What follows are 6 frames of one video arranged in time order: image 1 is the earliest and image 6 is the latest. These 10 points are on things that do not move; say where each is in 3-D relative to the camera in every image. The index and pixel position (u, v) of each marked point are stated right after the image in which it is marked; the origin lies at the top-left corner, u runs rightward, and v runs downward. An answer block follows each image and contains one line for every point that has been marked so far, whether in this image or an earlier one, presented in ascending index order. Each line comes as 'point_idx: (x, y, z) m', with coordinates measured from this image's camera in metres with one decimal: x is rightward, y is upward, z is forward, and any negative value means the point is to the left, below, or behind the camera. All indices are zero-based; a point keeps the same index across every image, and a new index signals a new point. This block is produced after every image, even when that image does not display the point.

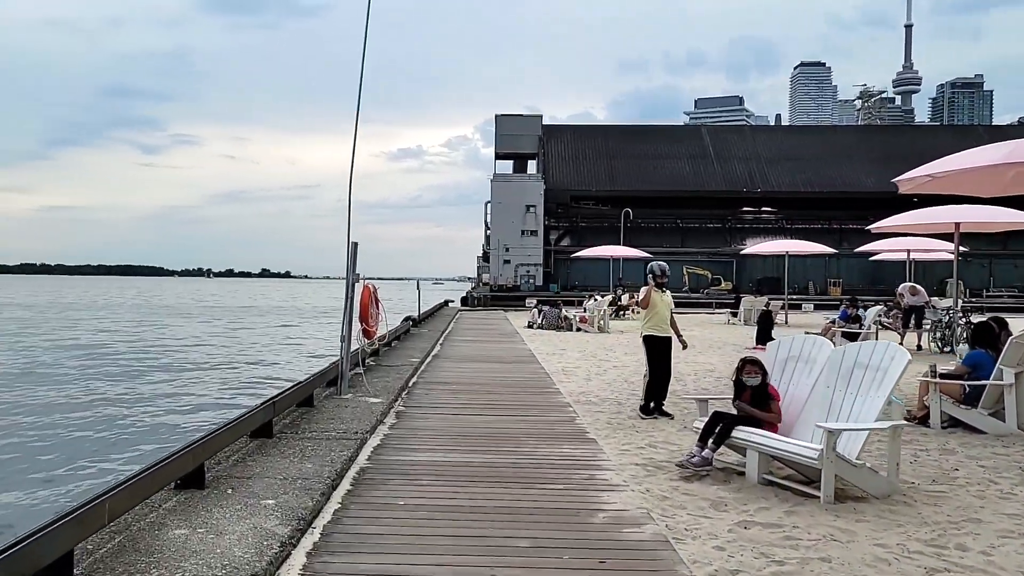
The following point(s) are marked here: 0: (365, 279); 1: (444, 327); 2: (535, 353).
0: (-1.5, +0.1, +7.9) m
1: (-1.3, -0.8, +14.8) m
2: (+0.4, -0.9, +10.0) m
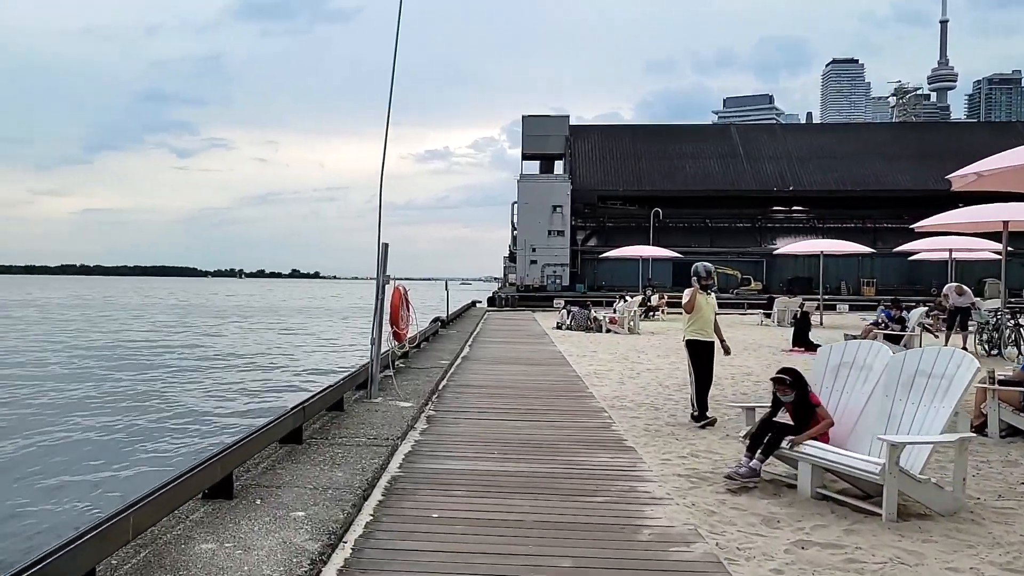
0: (-1.2, +0.1, +7.9) m
1: (-0.7, -0.8, +14.7) m
2: (+0.7, -0.9, +9.9) m
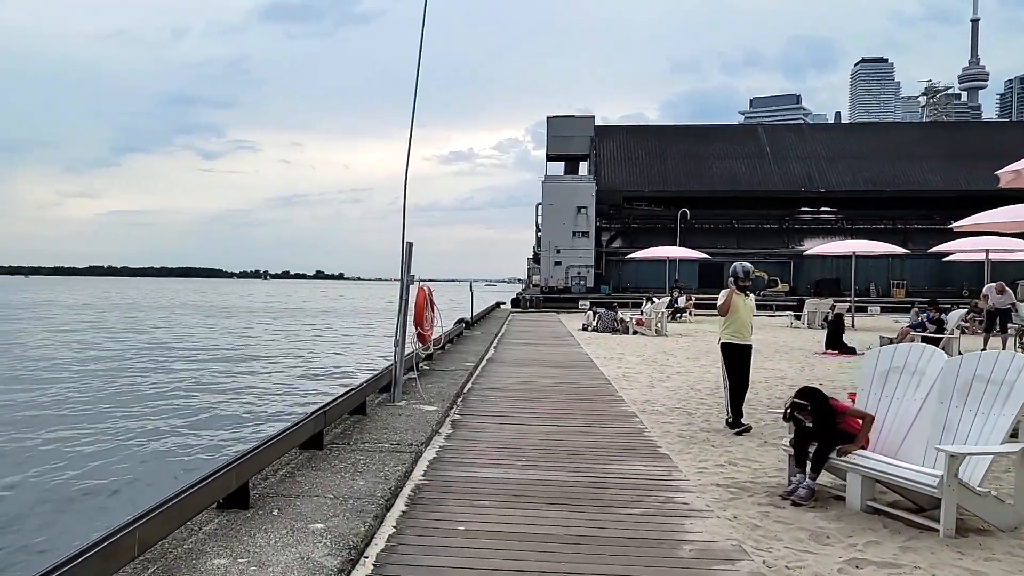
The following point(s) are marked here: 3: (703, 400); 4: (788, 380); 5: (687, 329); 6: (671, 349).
0: (-0.9, +0.1, +7.8) m
1: (-0.3, -0.8, +14.6) m
2: (+1.1, -0.9, +9.7) m
3: (+1.9, -1.1, +7.5) m
4: (+3.3, -1.1, +8.9) m
5: (+3.7, -0.9, +15.7) m
6: (+2.2, -0.8, +10.7) m
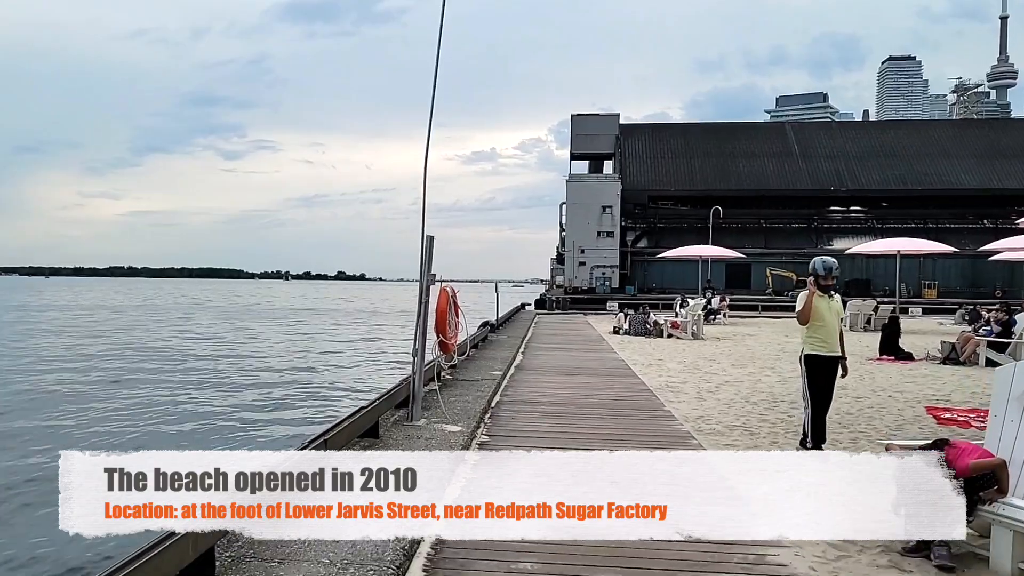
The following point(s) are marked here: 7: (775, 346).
0: (-0.6, +0.1, +7.2) m
1: (+0.2, -0.8, +14.1) m
2: (+1.4, -0.9, +9.1) m
3: (+2.1, -1.1, +6.9) m
4: (+3.6, -1.1, +8.3) m
5: (+4.2, -0.9, +15.0) m
6: (+2.6, -0.9, +10.1) m
7: (+3.8, -0.8, +10.9) m
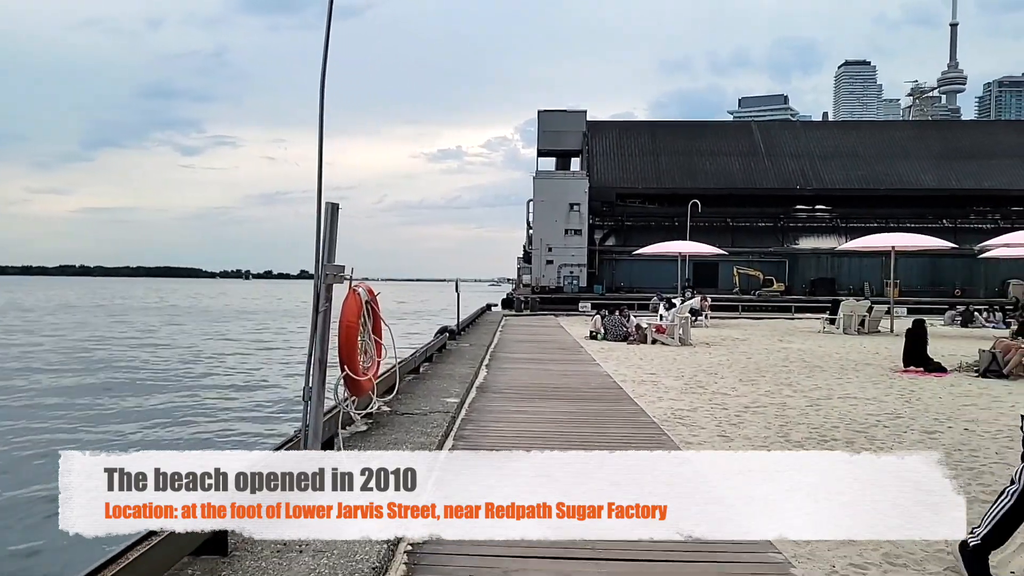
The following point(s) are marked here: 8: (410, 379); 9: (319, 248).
0: (-0.9, +0.1, +5.9) m
1: (-0.4, -0.8, +12.8) m
2: (+1.0, -0.9, +7.9) m
3: (+1.9, -1.1, +5.6) m
4: (+3.2, -1.1, +7.1) m
5: (+3.5, -0.9, +13.9) m
6: (+2.2, -0.9, +8.9) m
7: (+3.4, -0.8, +9.8) m
8: (-0.9, -0.7, +7.6) m
9: (-0.9, +0.2, +4.4) m
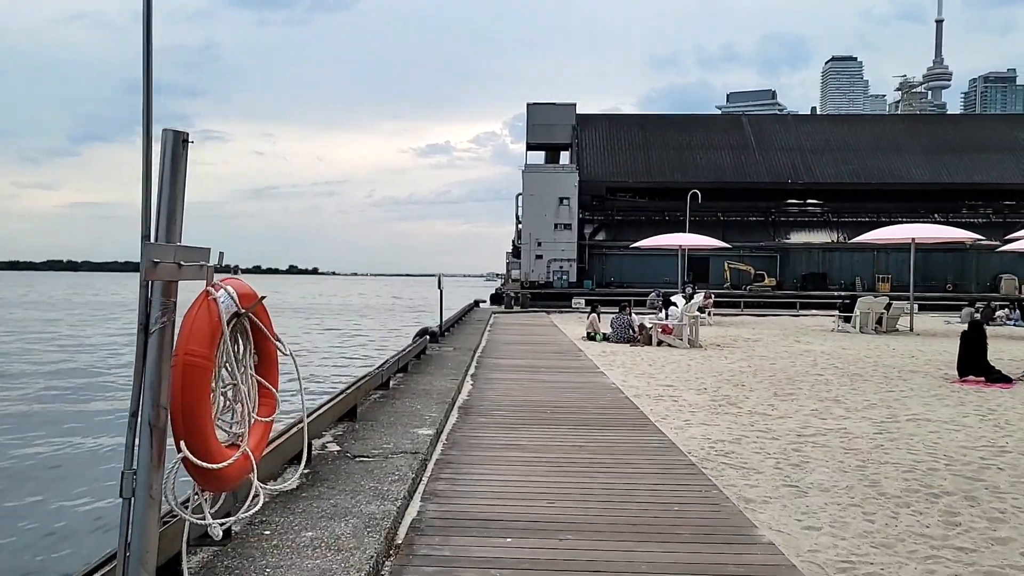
0: (-1.0, +0.1, +4.9) m
1: (-0.6, -0.7, +11.7) m
2: (+0.9, -0.9, +6.9) m
3: (+1.8, -1.1, +4.7) m
4: (+3.2, -1.0, +6.2) m
5: (+3.4, -0.8, +12.9) m
6: (+2.1, -0.8, +7.9) m
7: (+3.2, -0.8, +8.8) m
8: (-1.0, -0.7, +6.6) m
9: (-0.9, +0.2, +3.4) m
